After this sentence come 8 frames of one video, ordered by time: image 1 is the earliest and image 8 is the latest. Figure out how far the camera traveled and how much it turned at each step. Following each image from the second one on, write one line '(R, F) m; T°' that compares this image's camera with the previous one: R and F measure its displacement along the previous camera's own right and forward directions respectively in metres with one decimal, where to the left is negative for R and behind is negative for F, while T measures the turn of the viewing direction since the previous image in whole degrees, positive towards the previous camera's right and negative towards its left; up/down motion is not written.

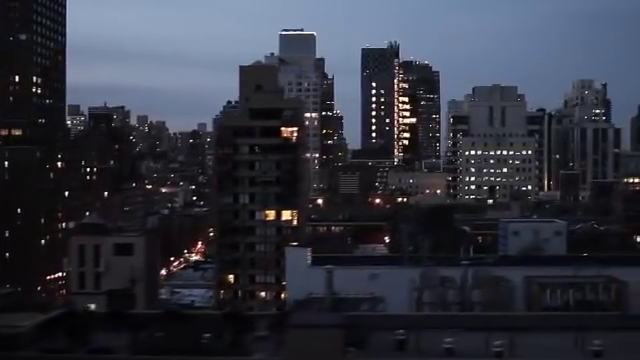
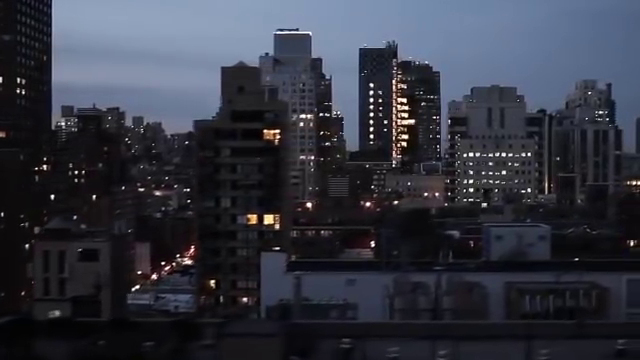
(+0.4, +0.2) m; -2°
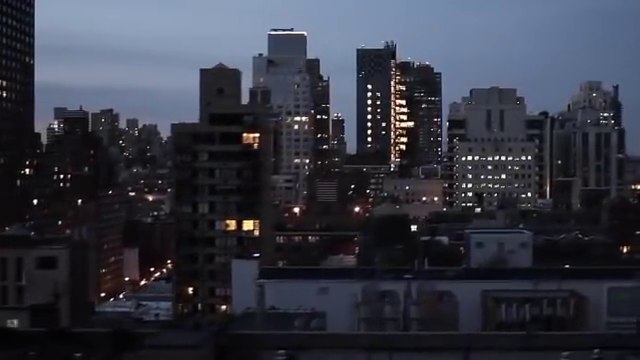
(+0.4, +0.2) m; -2°
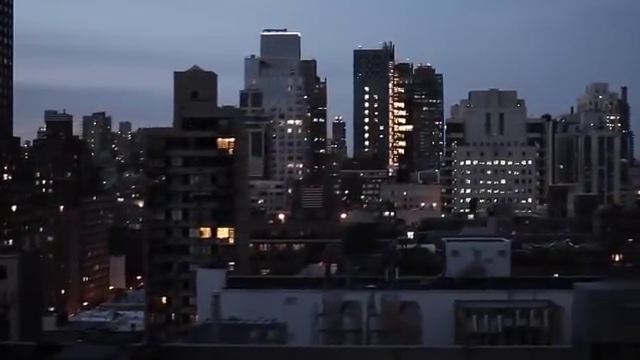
(+0.5, +0.3) m; -2°
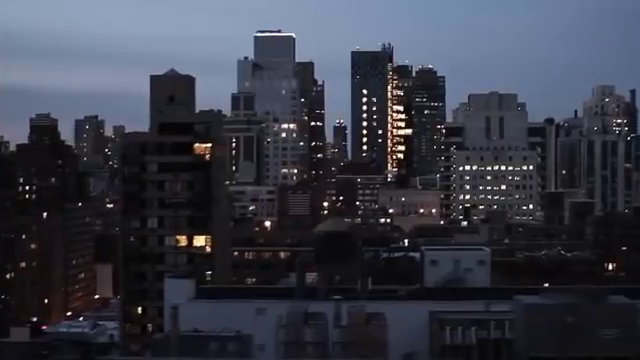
(+0.4, +0.3) m; -2°
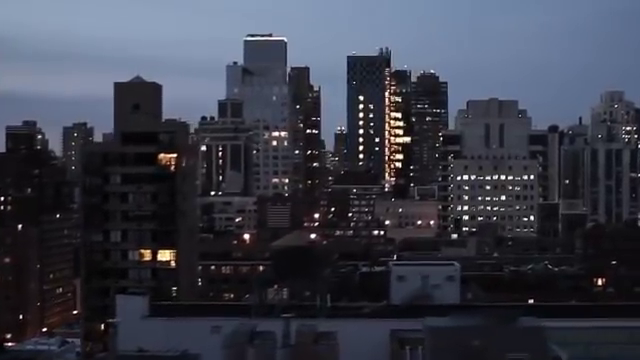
(+0.5, +0.4) m; -2°
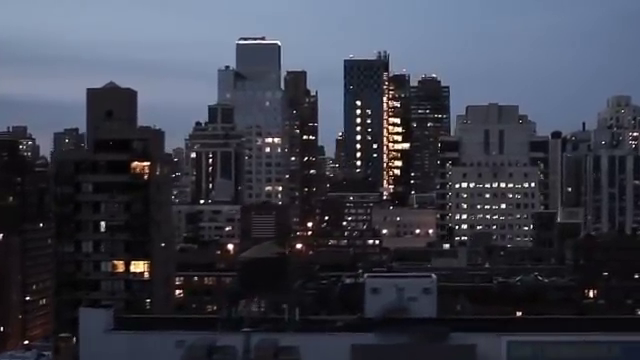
(+0.4, +0.3) m; -2°
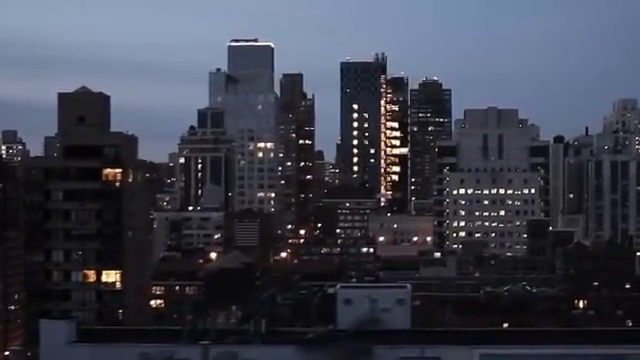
(+0.3, +0.3) m; -2°
